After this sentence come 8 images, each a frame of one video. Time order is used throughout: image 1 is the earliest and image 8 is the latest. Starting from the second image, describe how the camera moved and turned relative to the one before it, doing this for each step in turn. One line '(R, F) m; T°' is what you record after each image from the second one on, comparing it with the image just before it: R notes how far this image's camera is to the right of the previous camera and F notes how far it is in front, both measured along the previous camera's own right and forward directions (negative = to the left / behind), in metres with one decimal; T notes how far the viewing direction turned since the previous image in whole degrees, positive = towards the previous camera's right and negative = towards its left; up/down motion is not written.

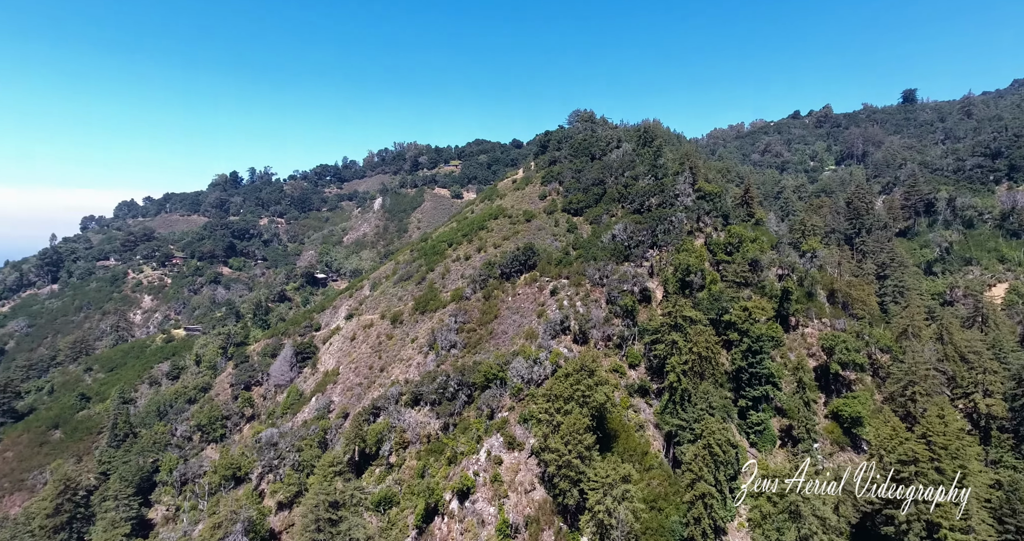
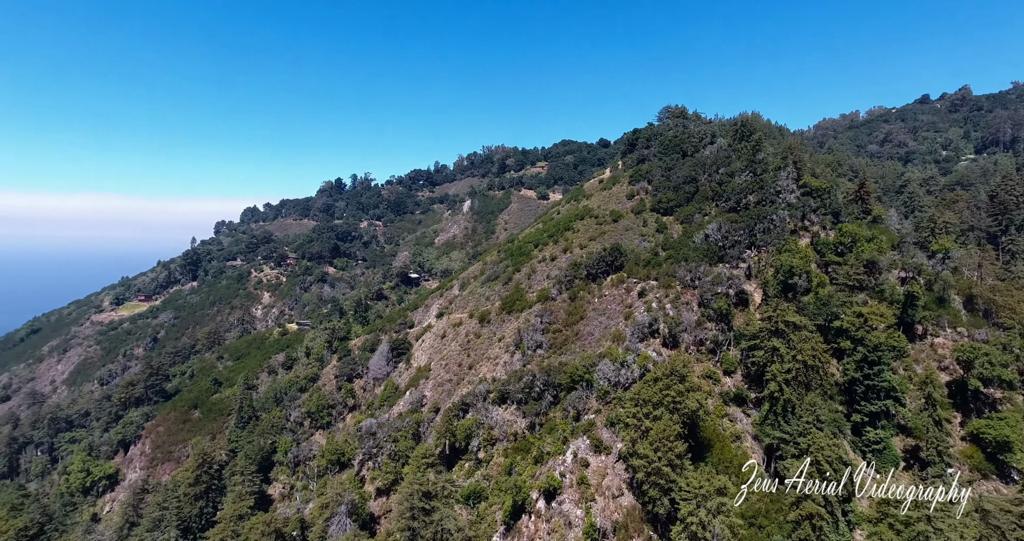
(-0.2, 0.0) m; -9°
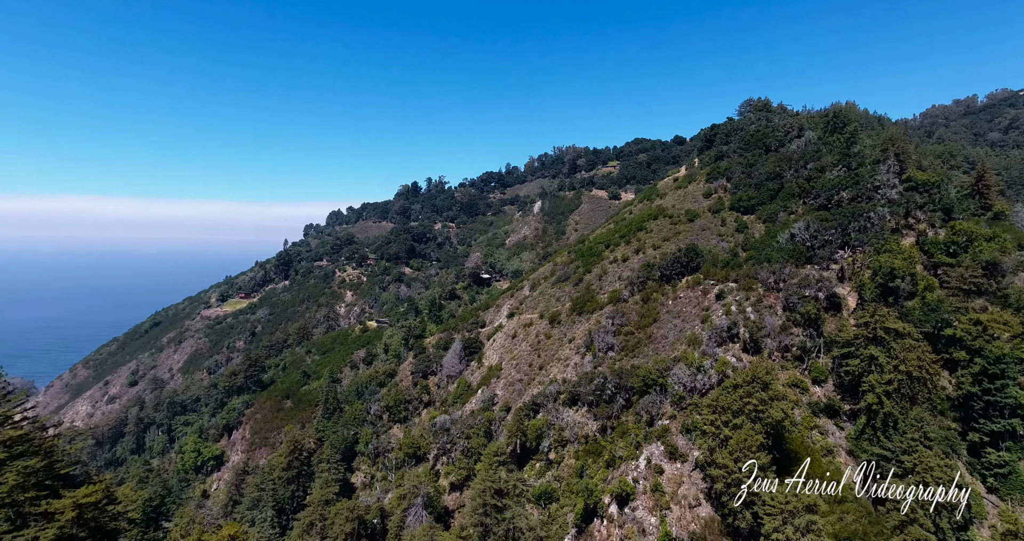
(-0.2, +0.3) m; -7°
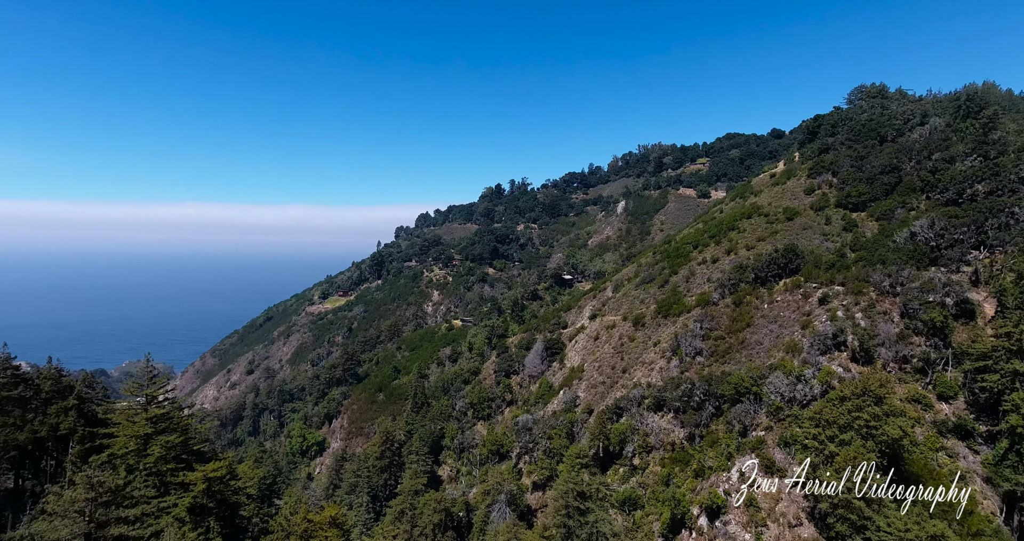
(-0.3, +0.4) m; -9°
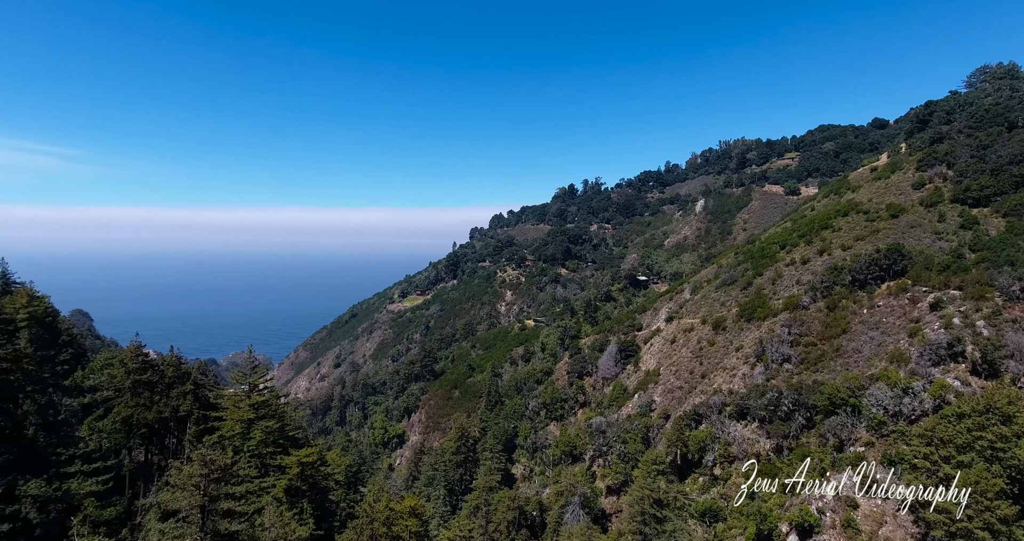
(-0.5, +0.4) m; -8°
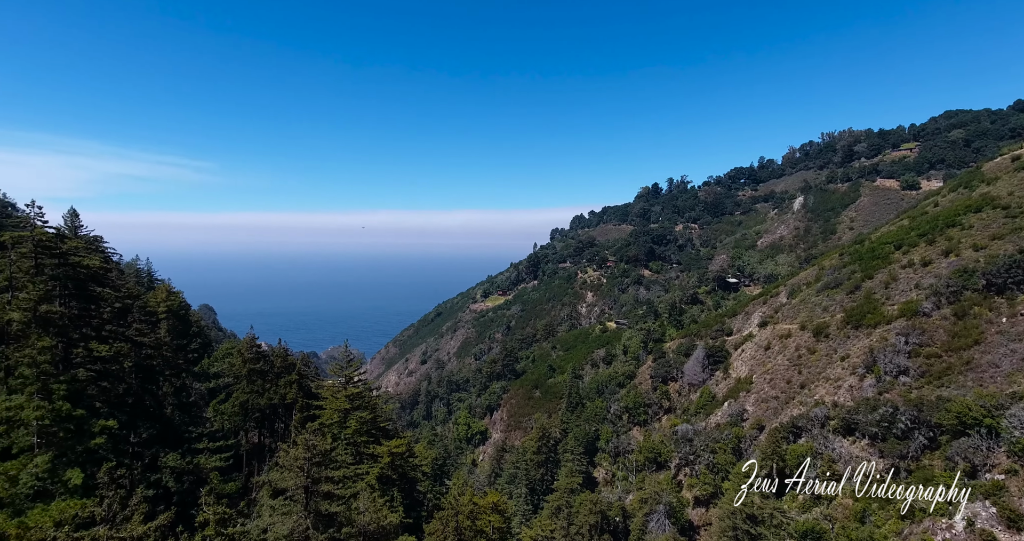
(-0.4, +0.2) m; -9°
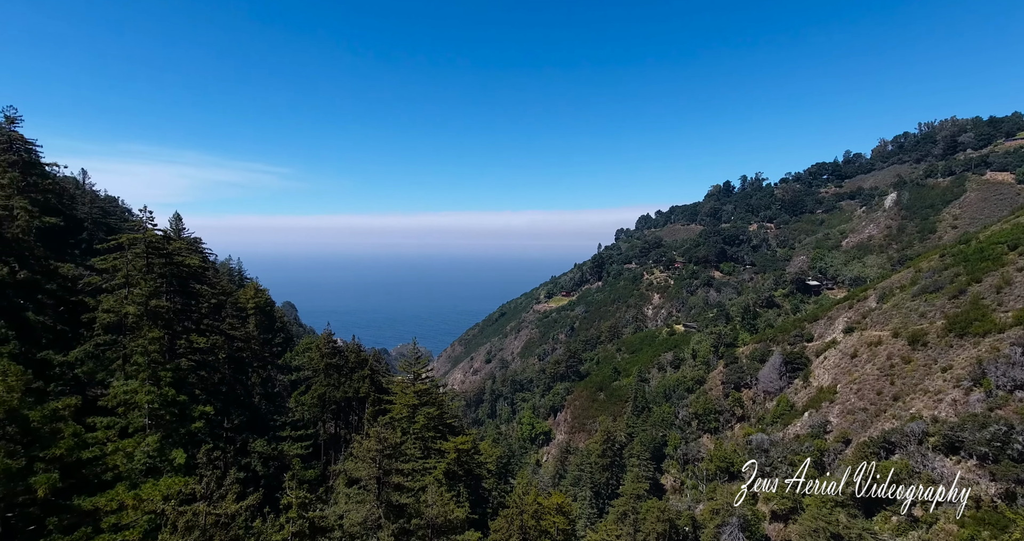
(-0.3, -0.2) m; -7°
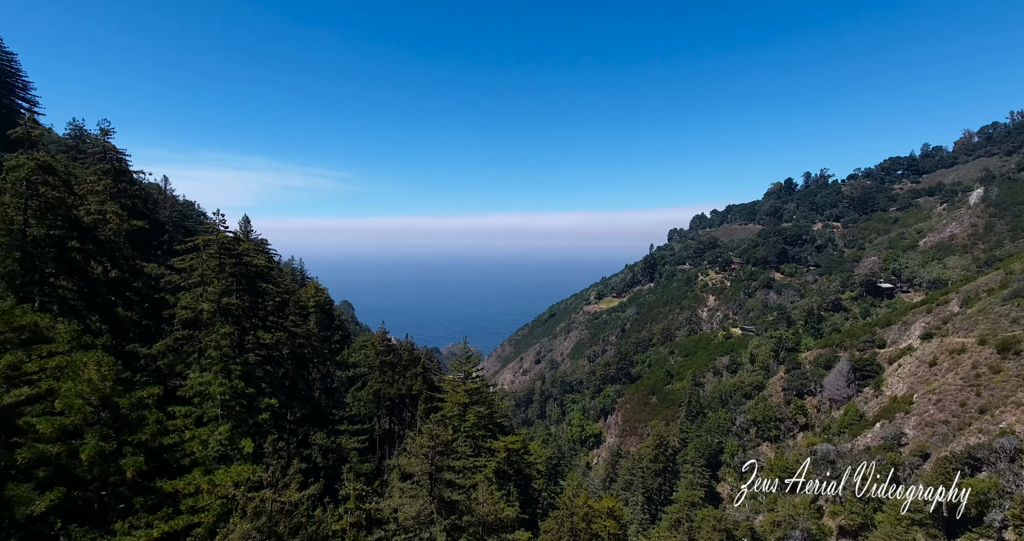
(-0.1, -0.3) m; -5°
